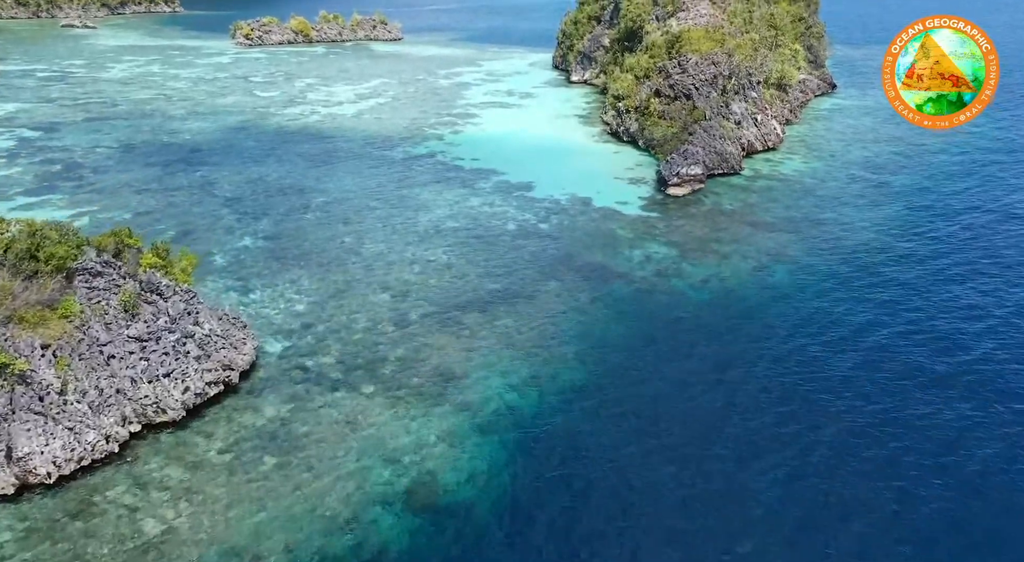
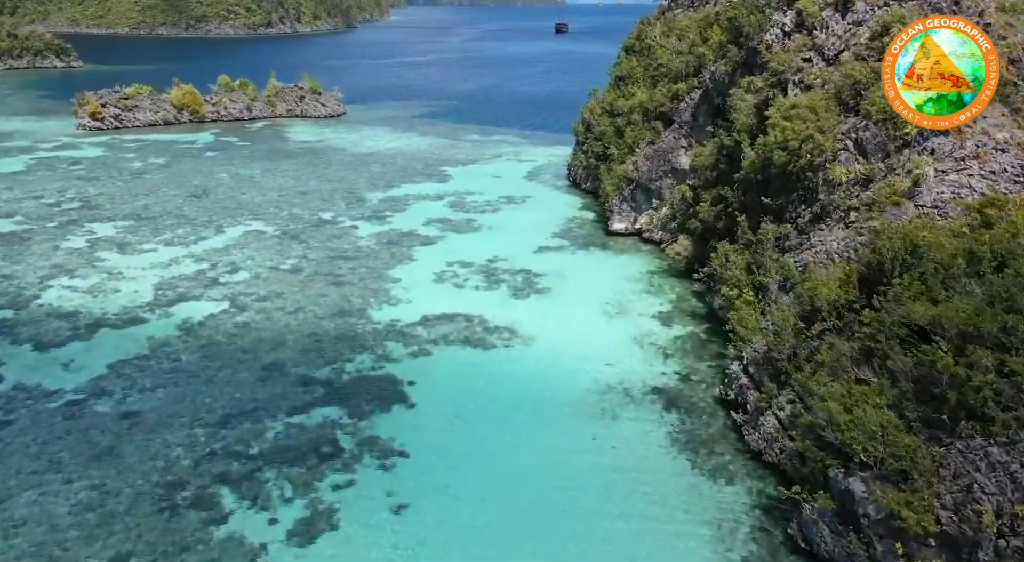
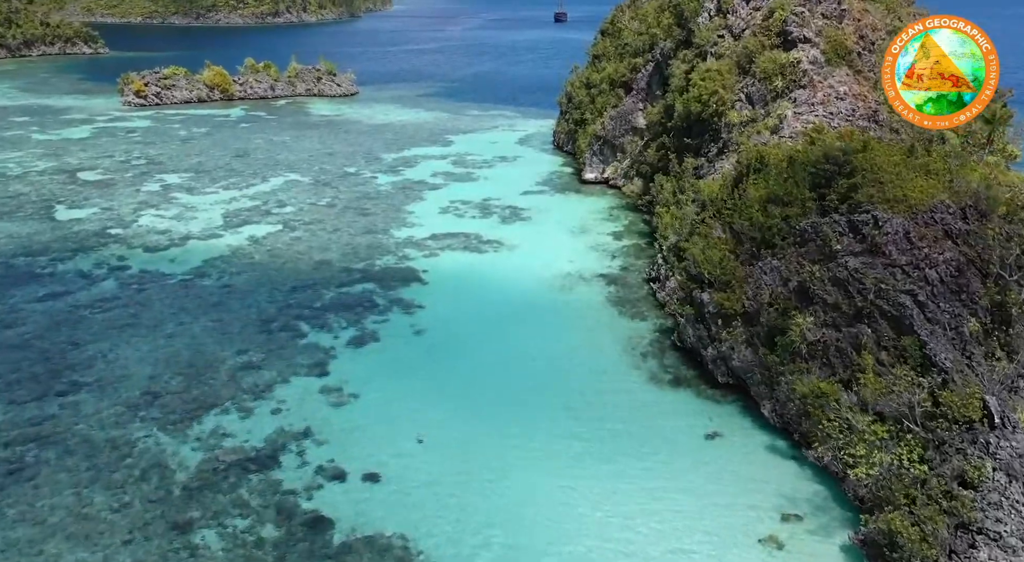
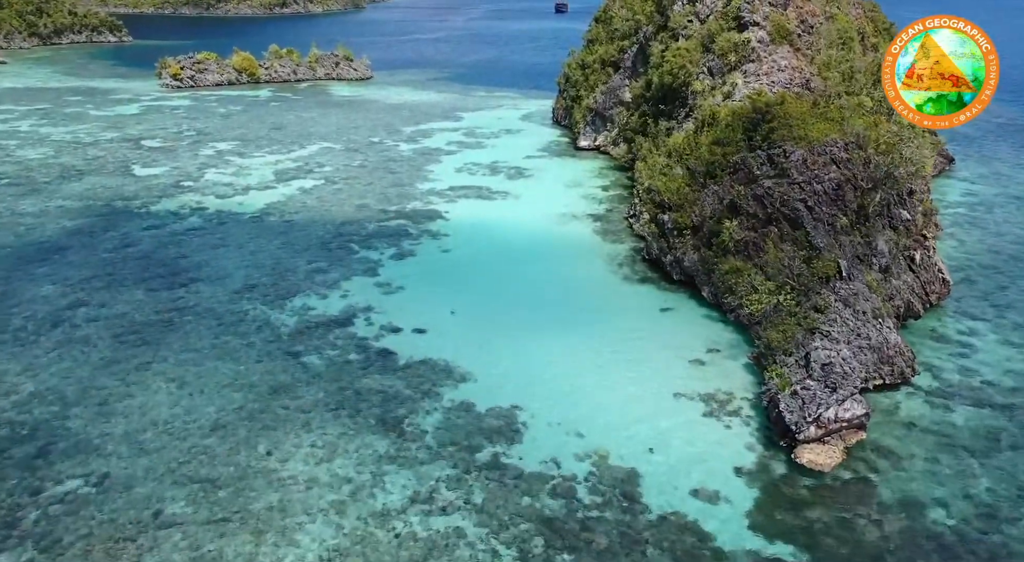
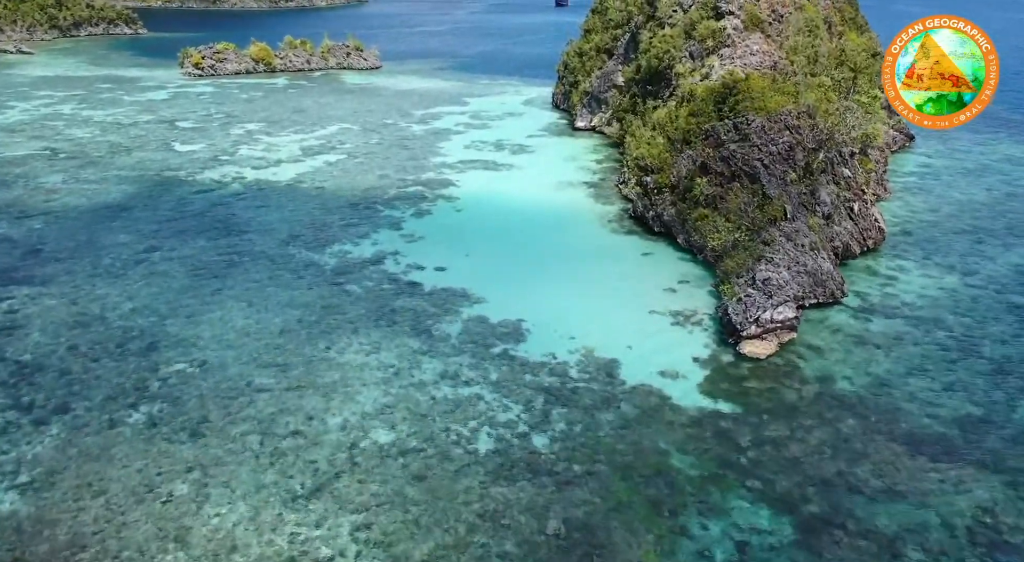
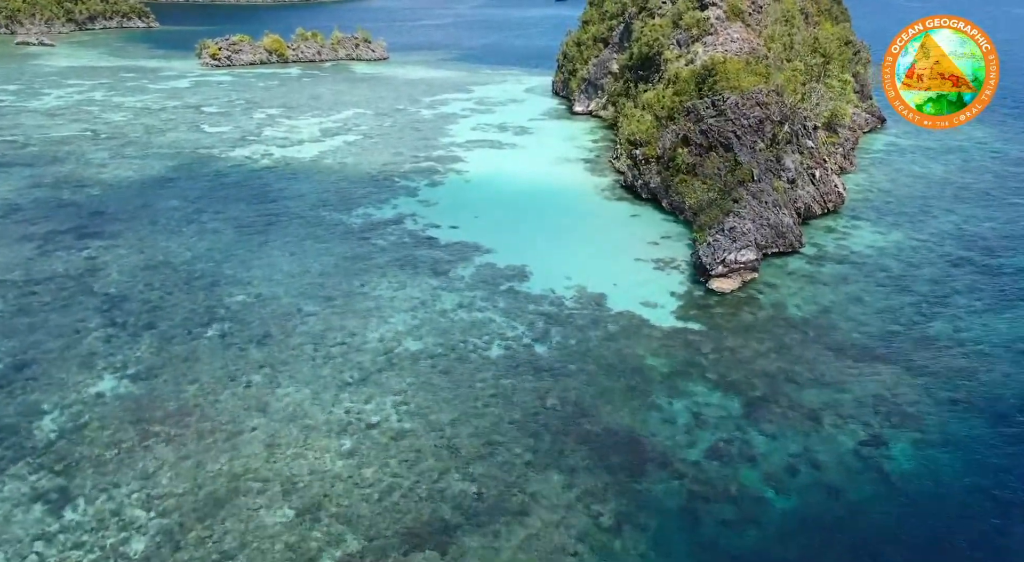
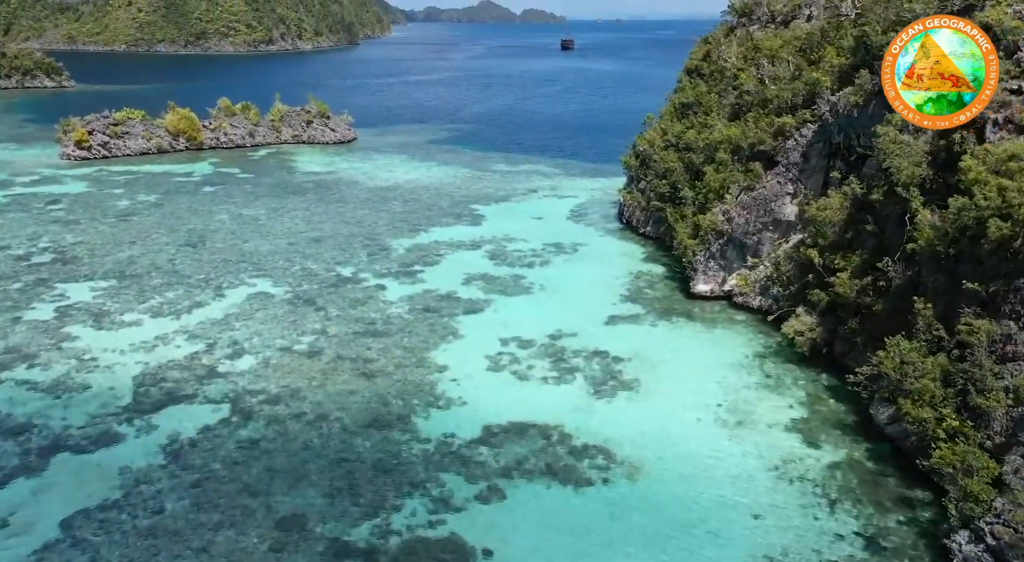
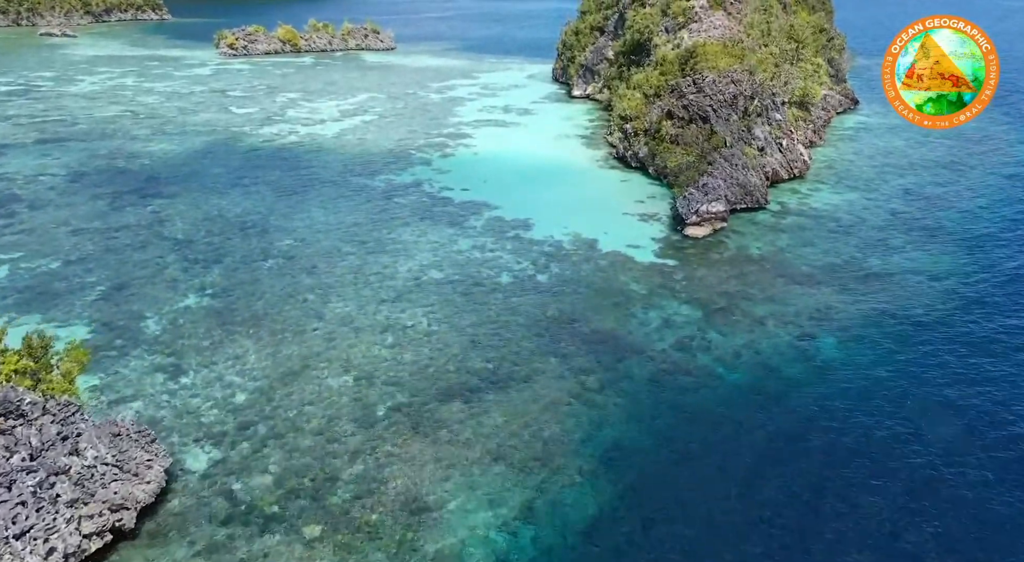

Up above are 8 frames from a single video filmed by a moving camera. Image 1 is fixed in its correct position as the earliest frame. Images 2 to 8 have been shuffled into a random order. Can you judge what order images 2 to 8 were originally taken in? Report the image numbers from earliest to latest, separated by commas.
8, 6, 5, 4, 3, 2, 7
